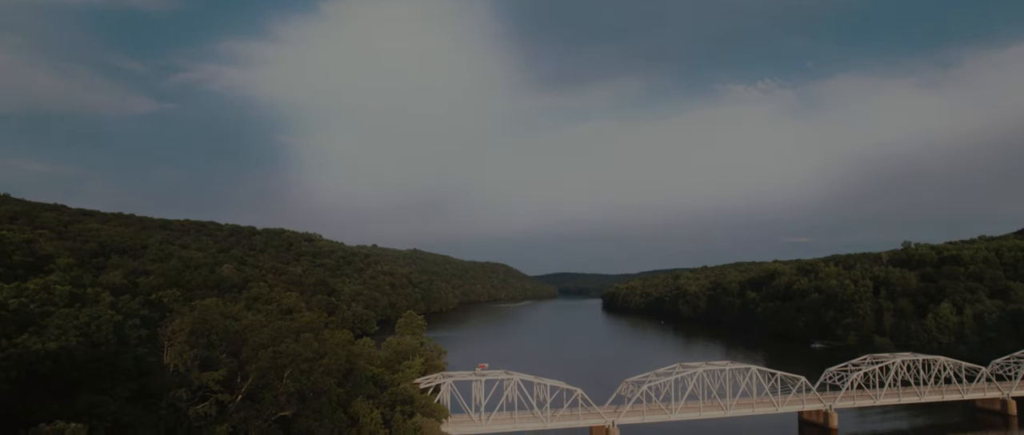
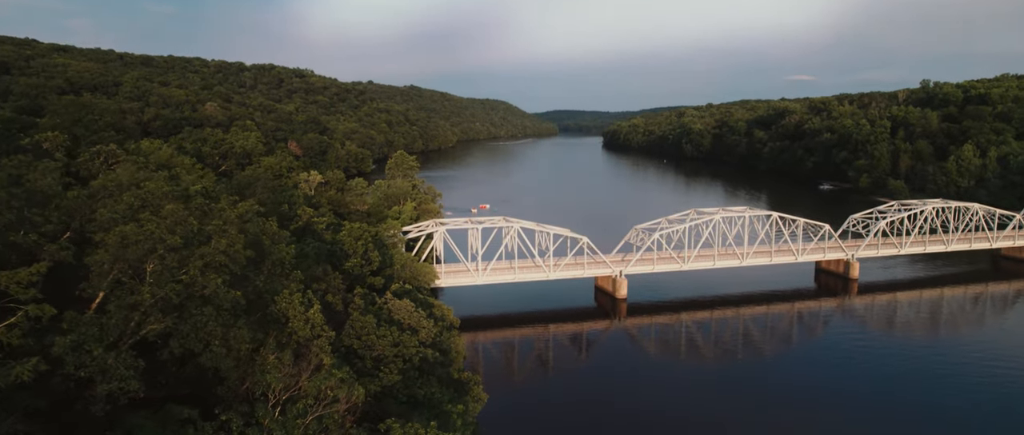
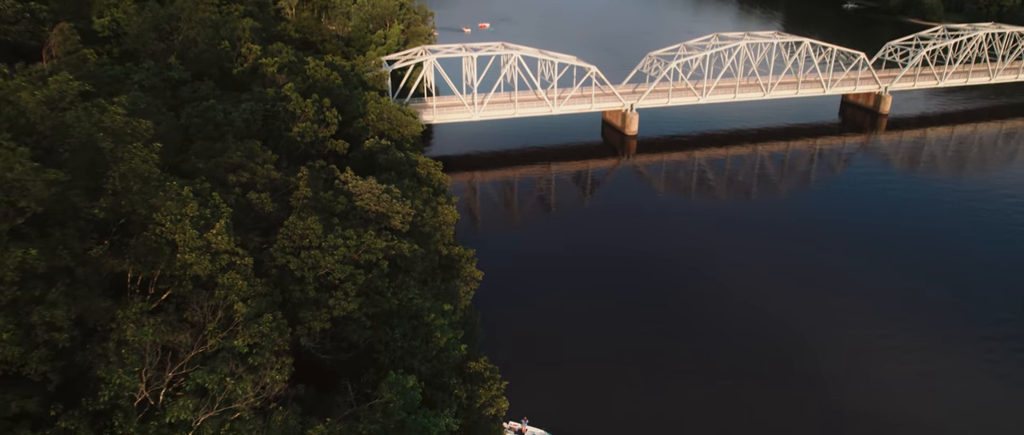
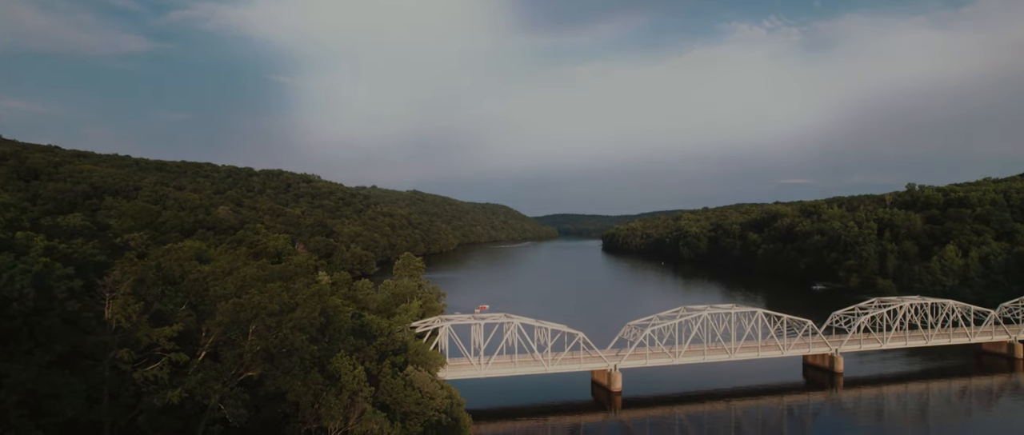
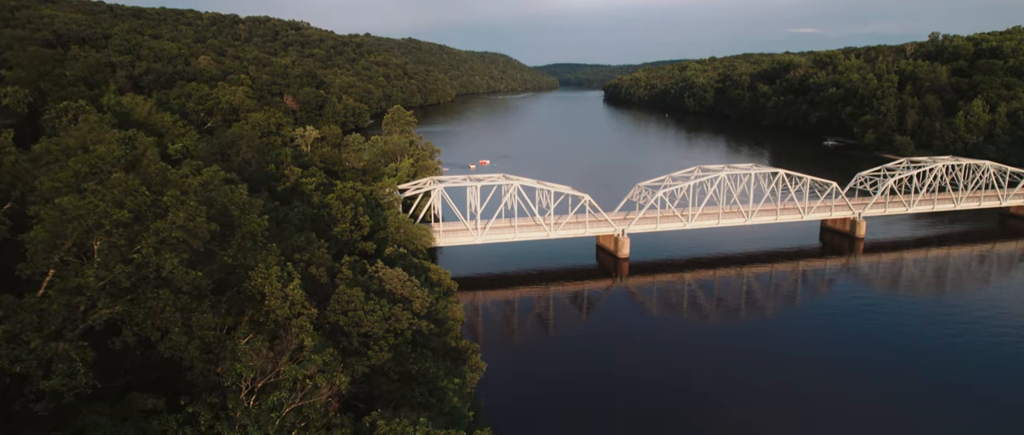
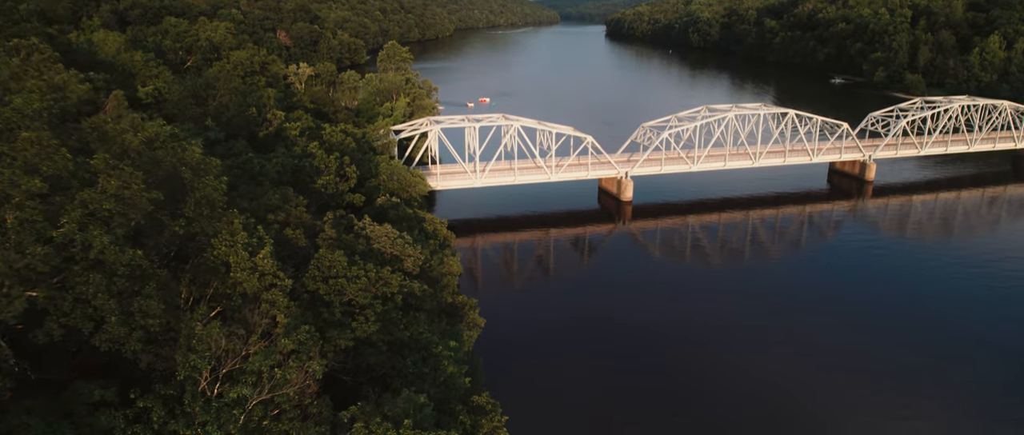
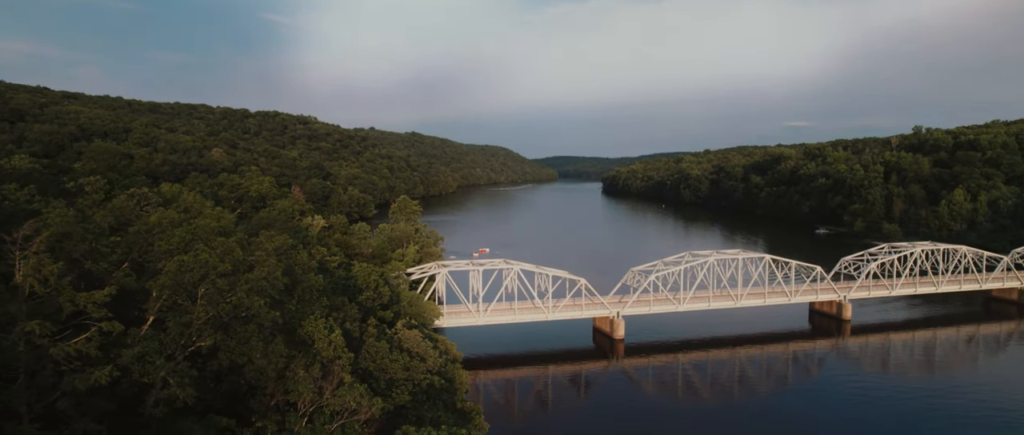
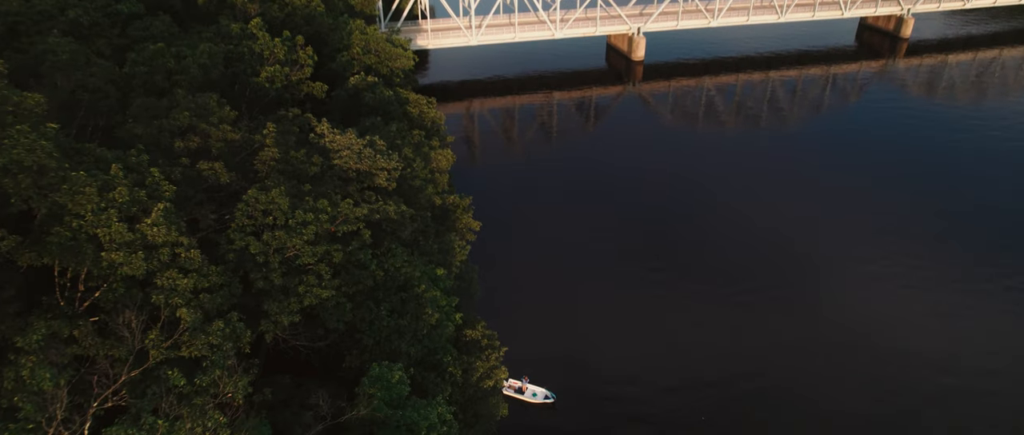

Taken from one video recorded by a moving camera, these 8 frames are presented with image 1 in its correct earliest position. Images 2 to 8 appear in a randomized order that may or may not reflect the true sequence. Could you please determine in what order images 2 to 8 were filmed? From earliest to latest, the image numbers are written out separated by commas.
4, 7, 2, 5, 6, 3, 8
